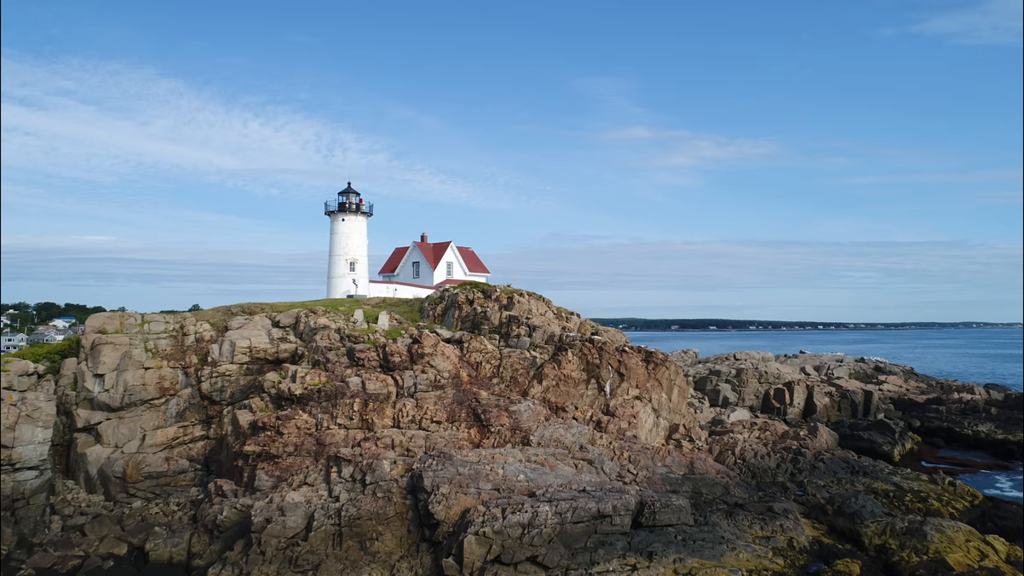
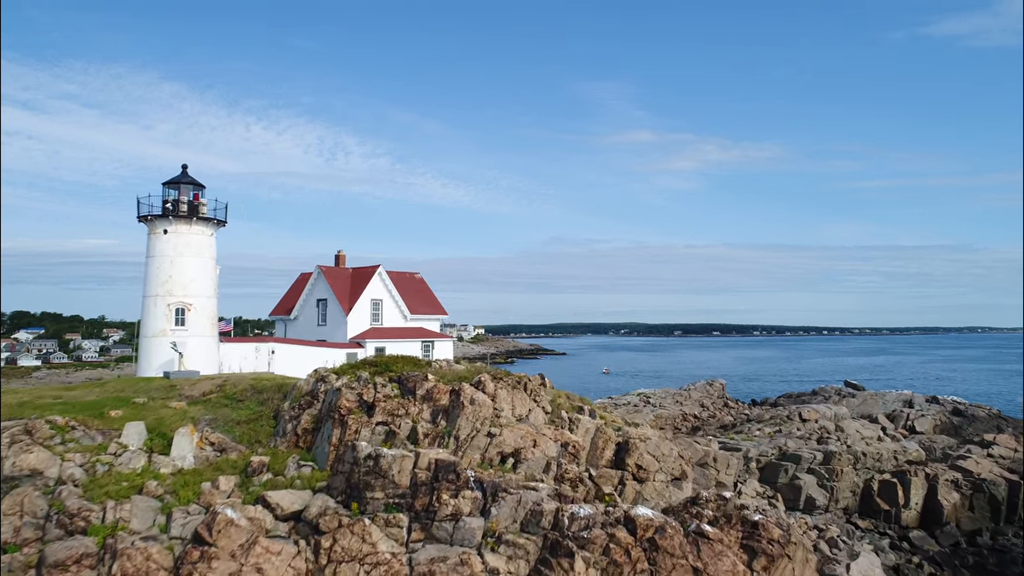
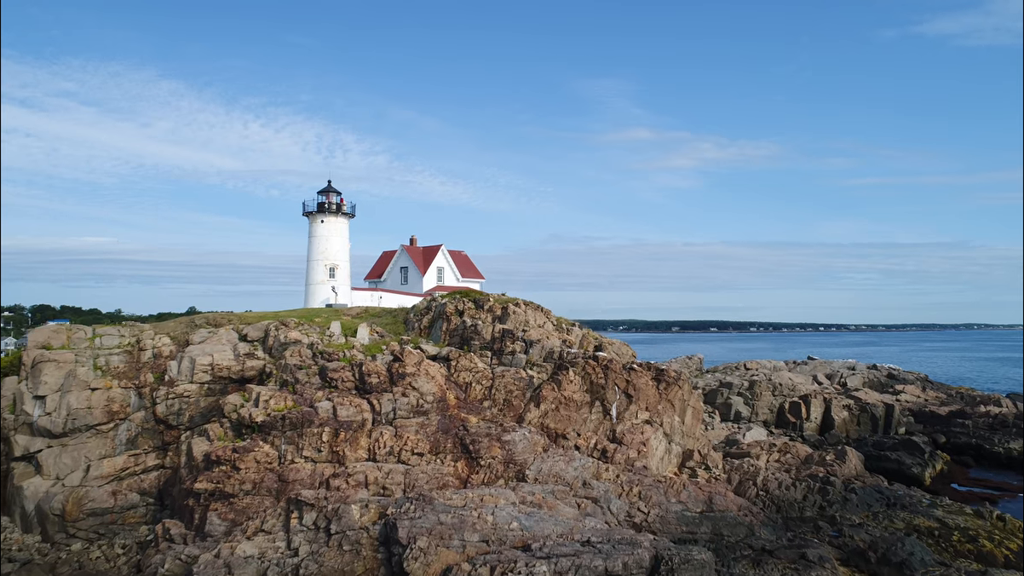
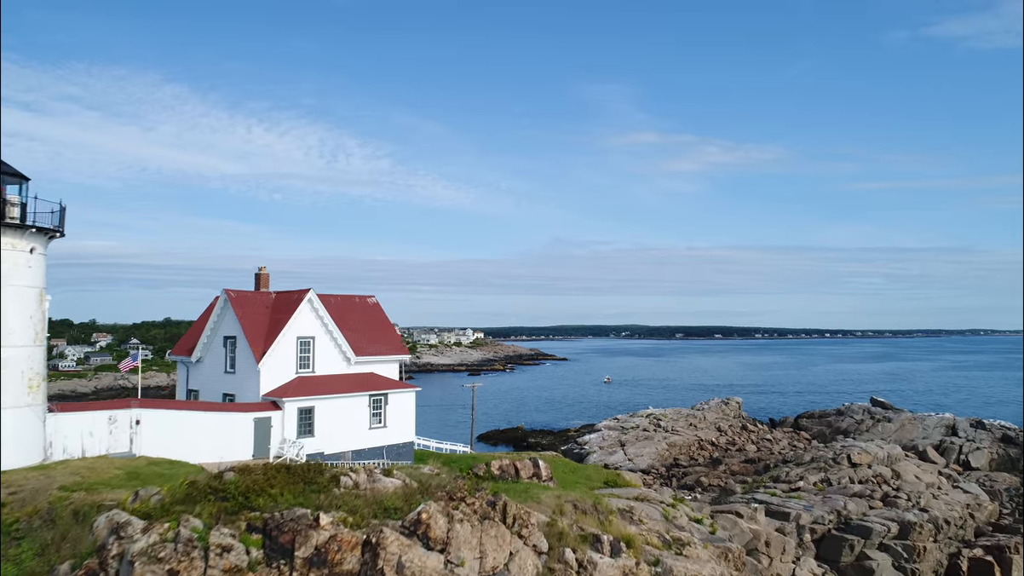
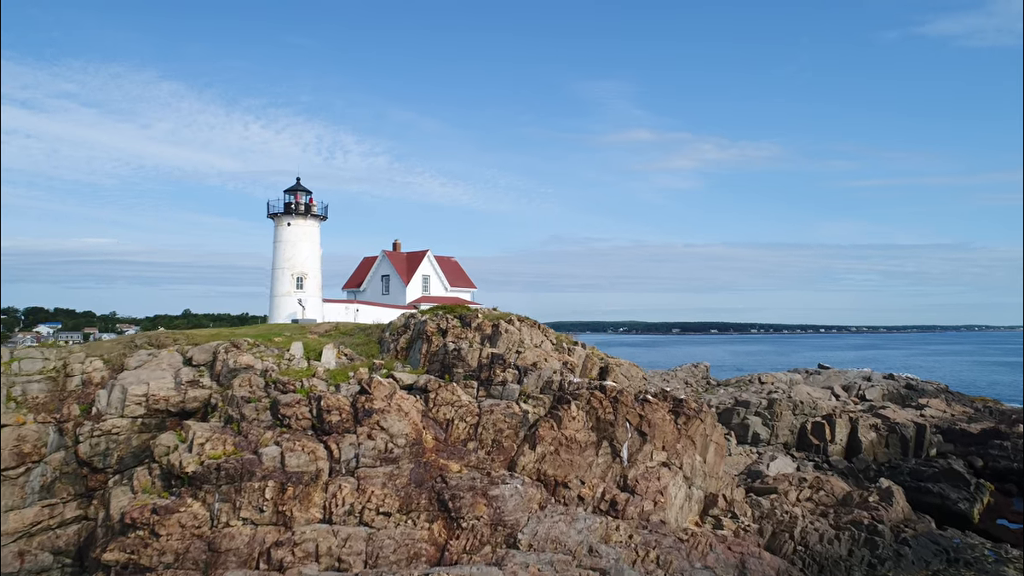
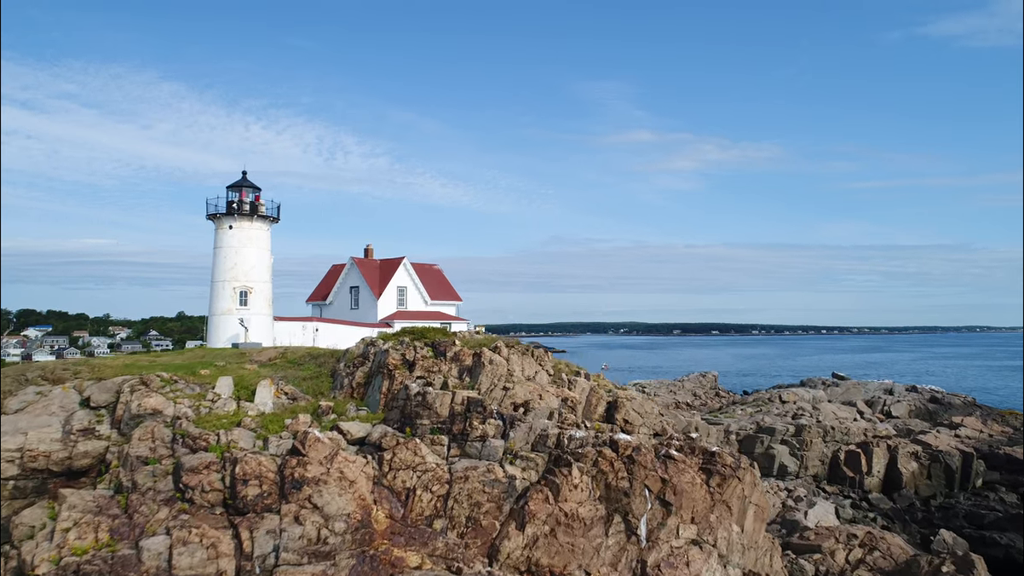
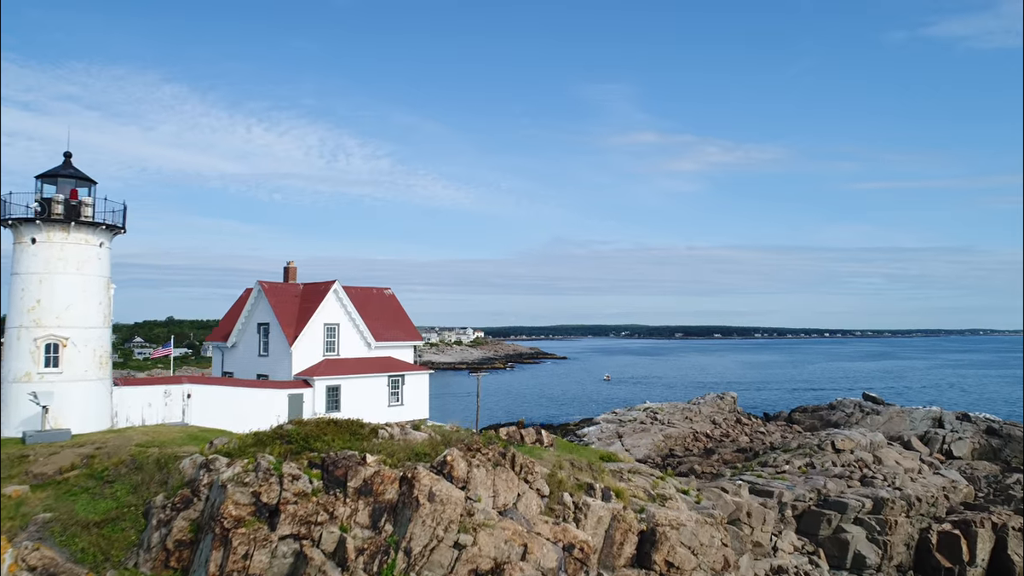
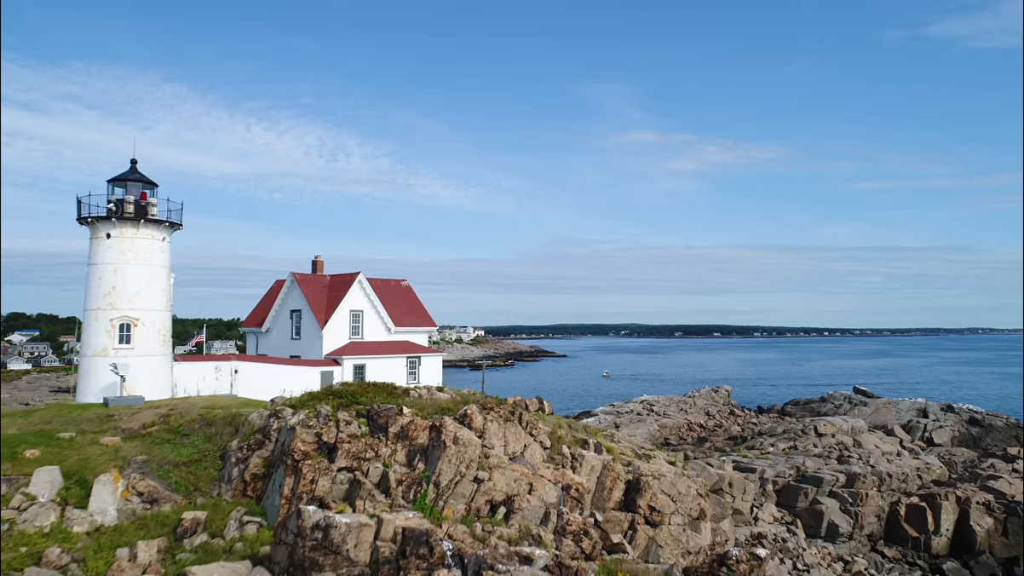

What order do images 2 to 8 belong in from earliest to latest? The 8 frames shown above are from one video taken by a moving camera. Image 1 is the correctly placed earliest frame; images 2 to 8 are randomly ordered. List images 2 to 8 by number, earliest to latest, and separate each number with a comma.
3, 5, 6, 2, 8, 7, 4
